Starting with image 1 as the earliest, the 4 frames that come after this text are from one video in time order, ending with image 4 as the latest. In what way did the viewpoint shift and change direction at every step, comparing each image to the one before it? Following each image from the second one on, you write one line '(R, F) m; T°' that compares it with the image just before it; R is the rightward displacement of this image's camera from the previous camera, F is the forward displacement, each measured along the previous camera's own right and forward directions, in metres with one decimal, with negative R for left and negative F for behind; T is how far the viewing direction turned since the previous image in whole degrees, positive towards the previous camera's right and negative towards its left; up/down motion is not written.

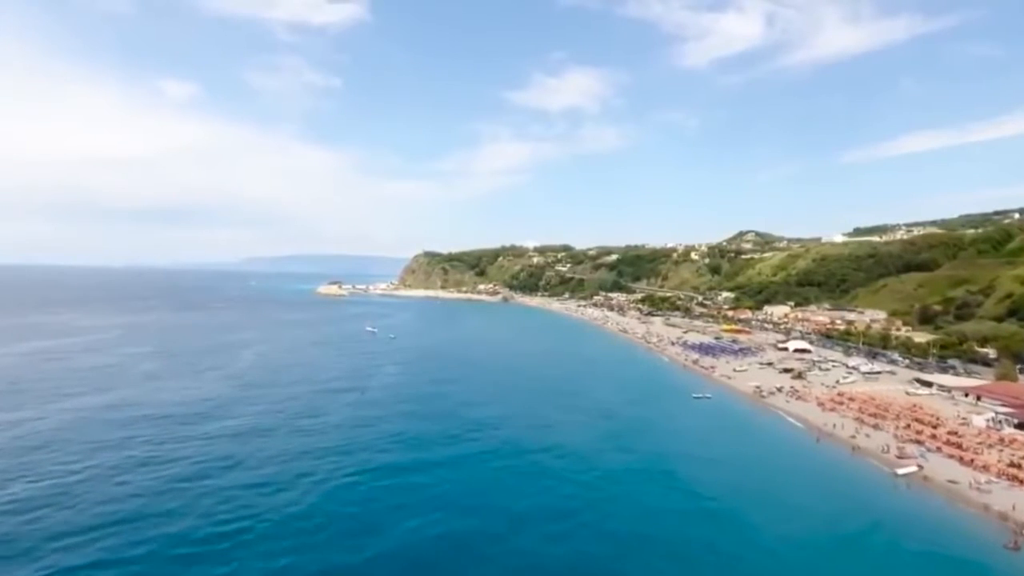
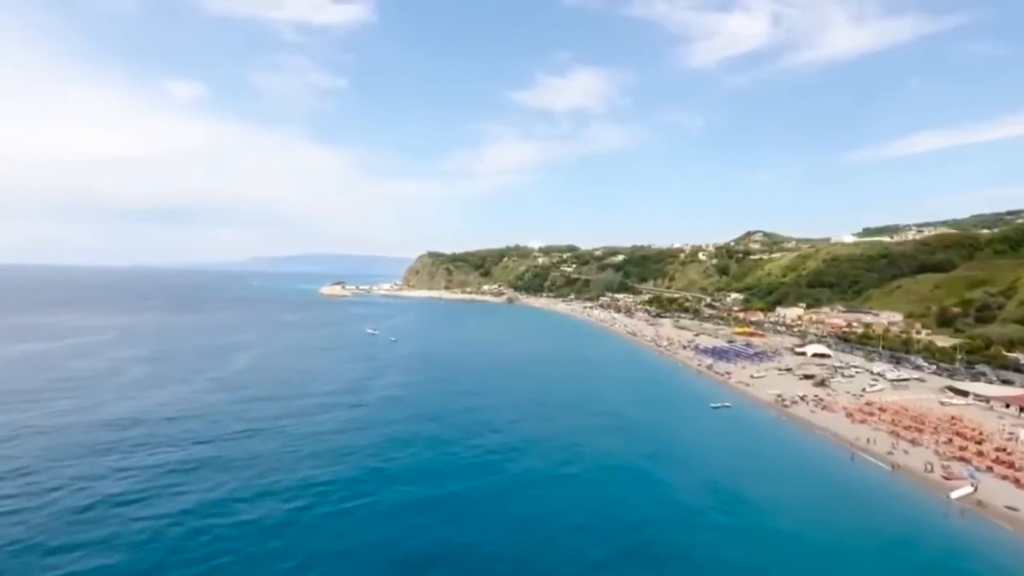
(-0.1, +1.3) m; 0°
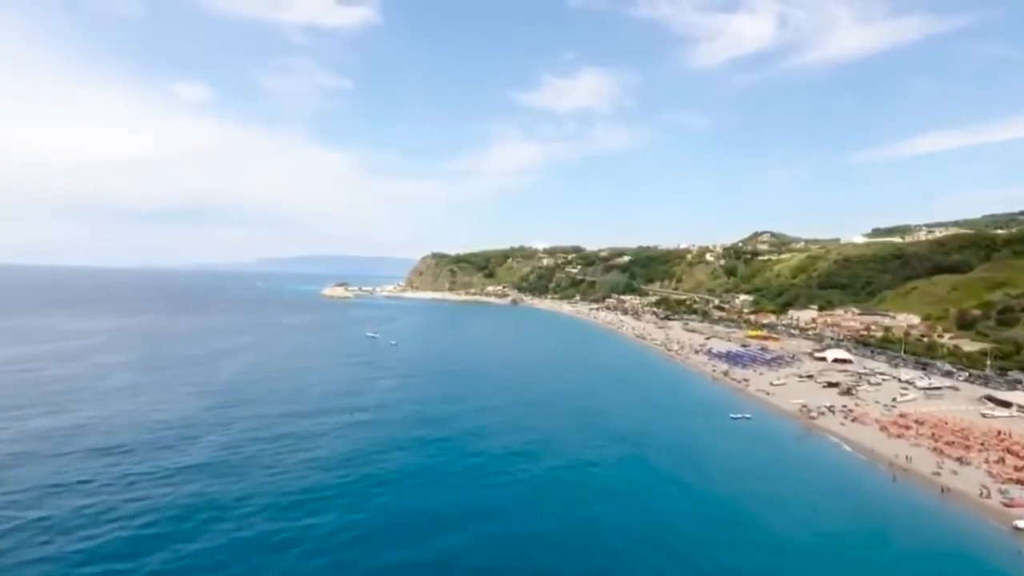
(0.0, +1.5) m; 0°
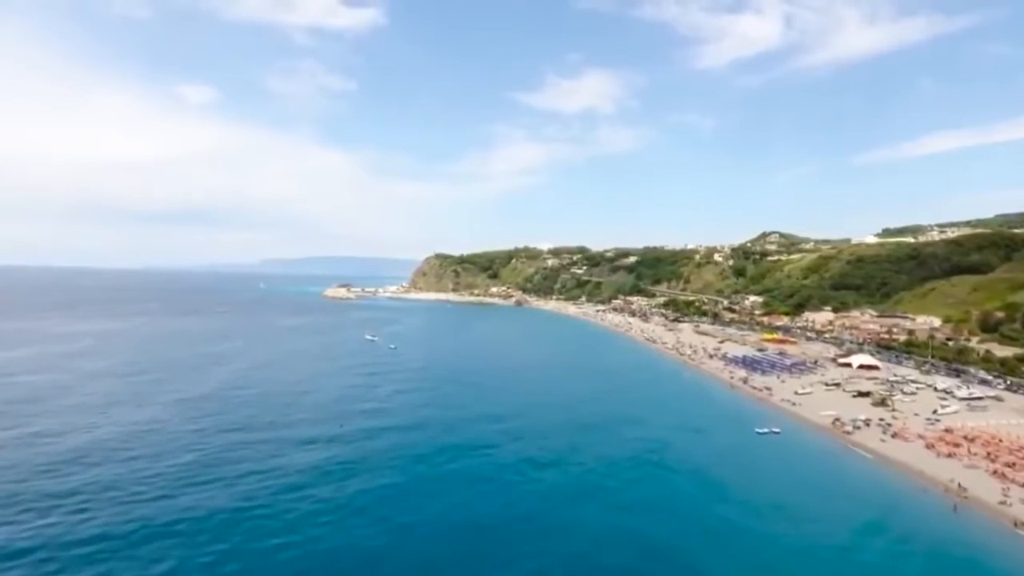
(0.0, +1.7) m; 0°
